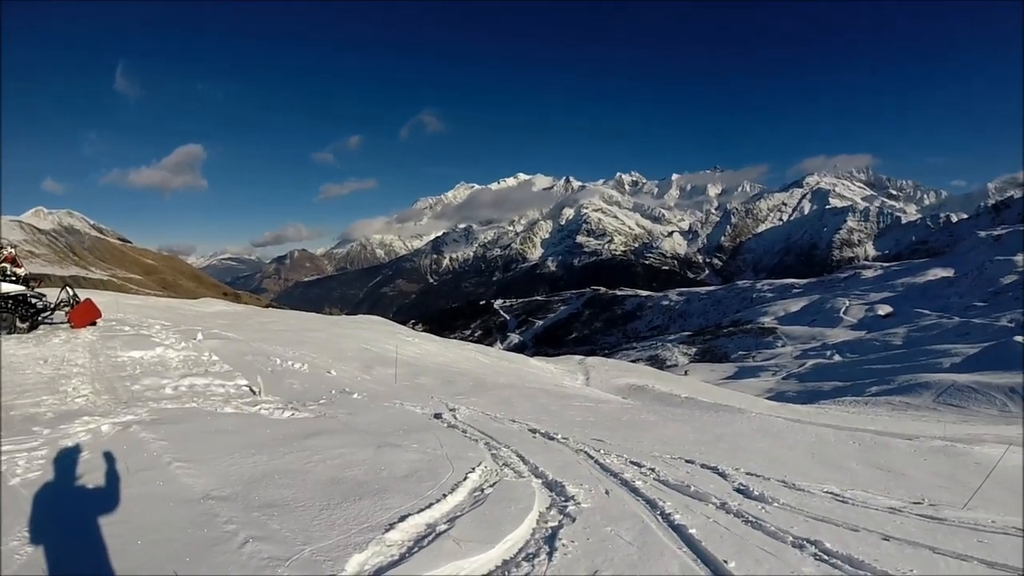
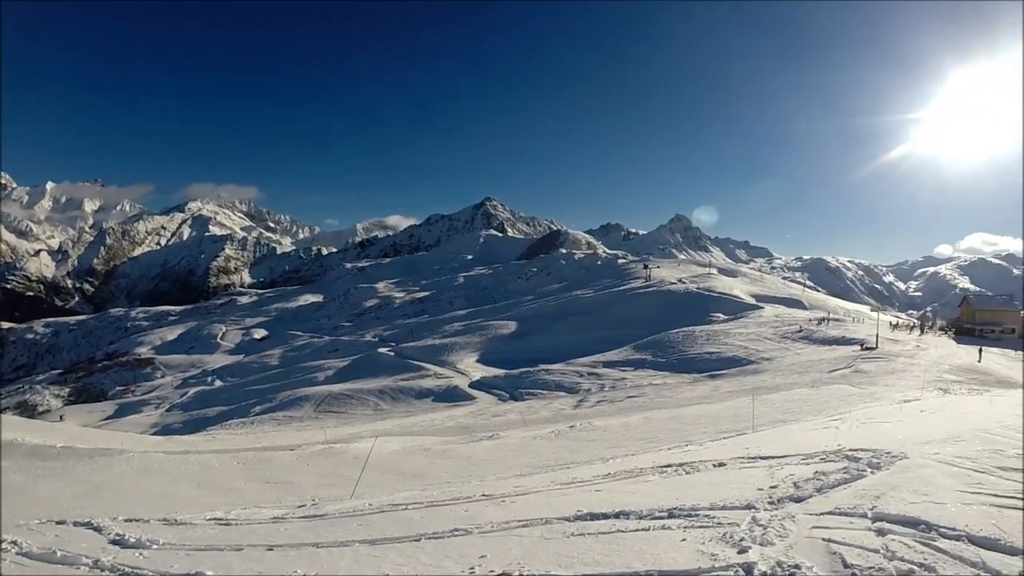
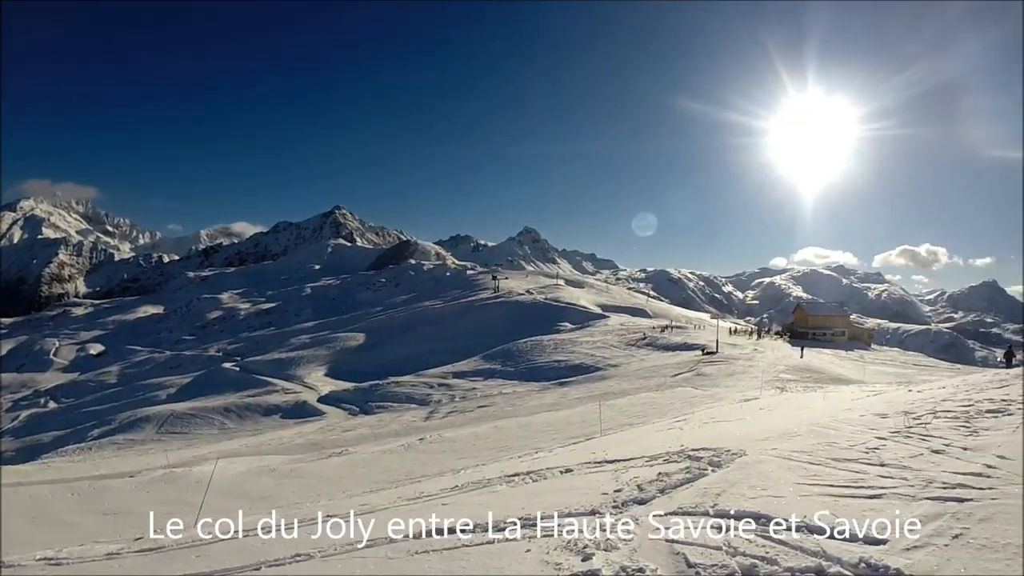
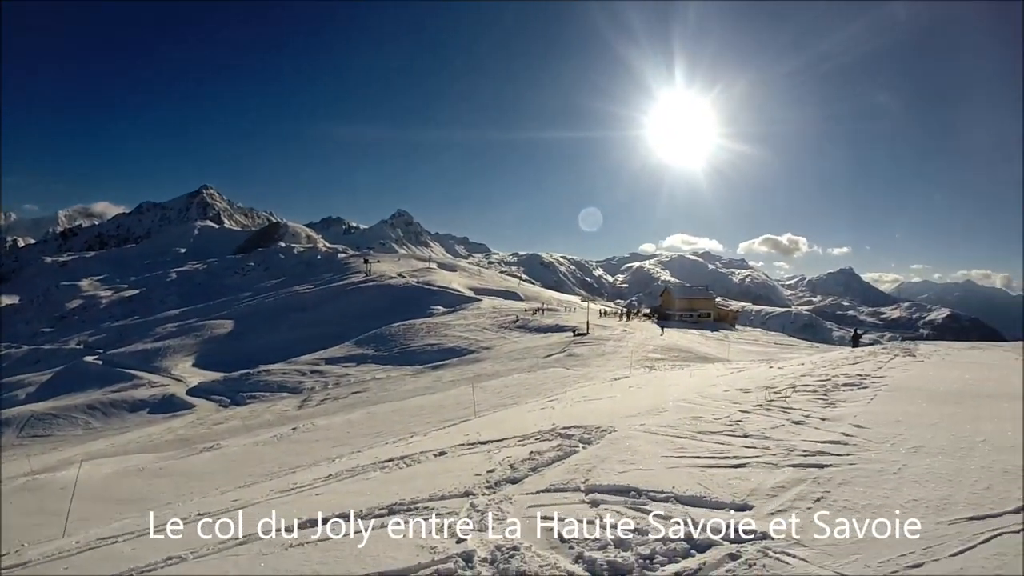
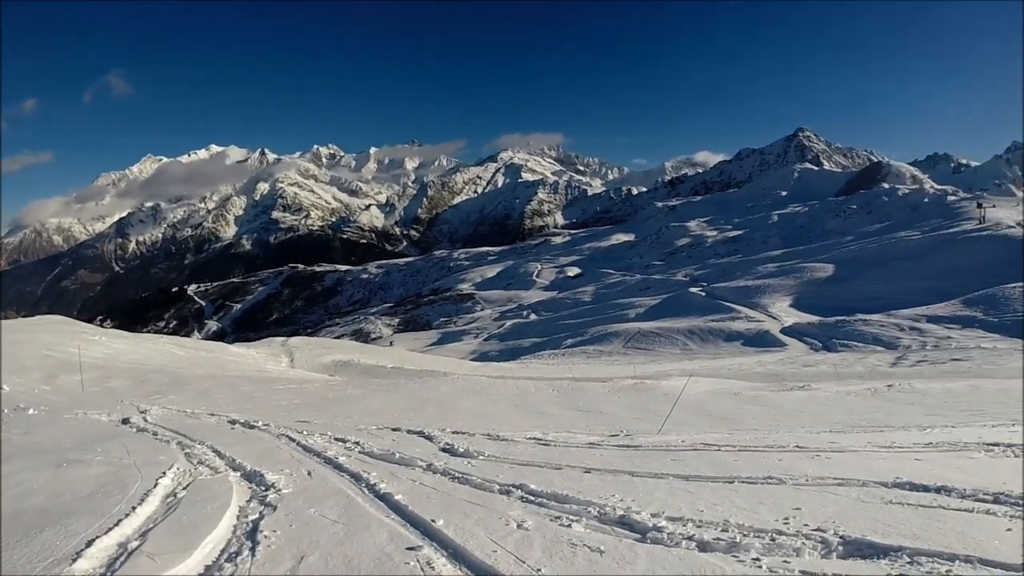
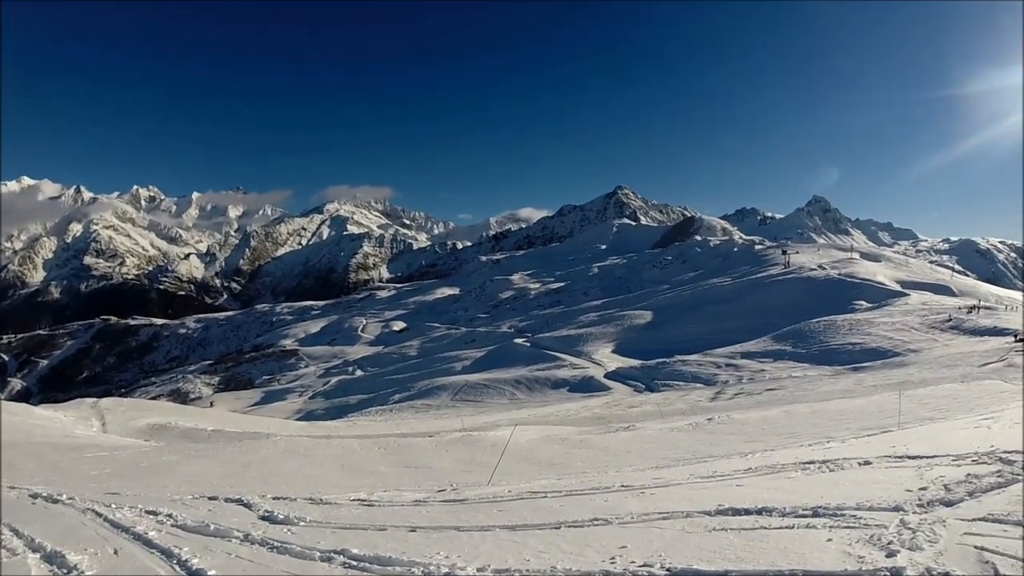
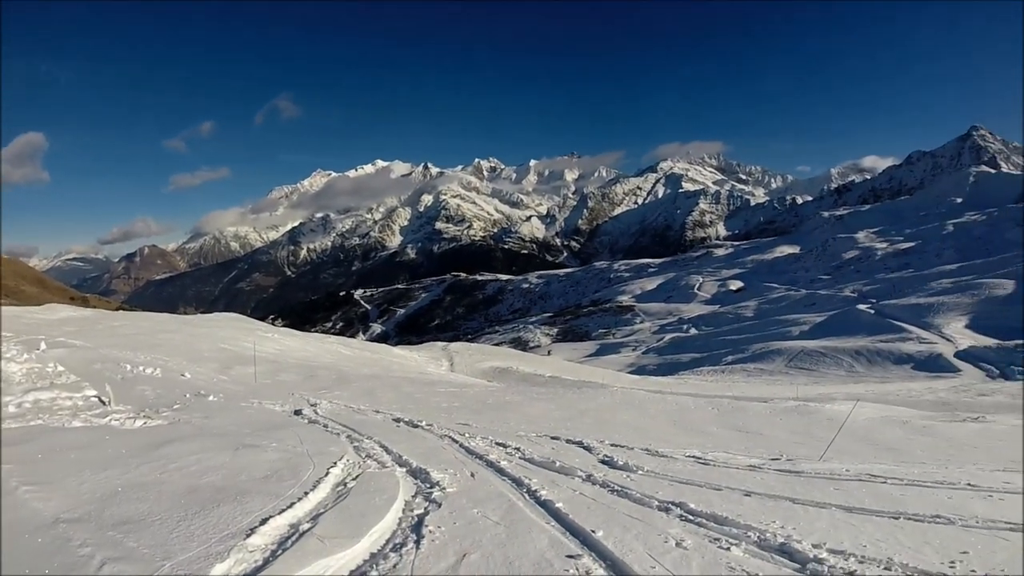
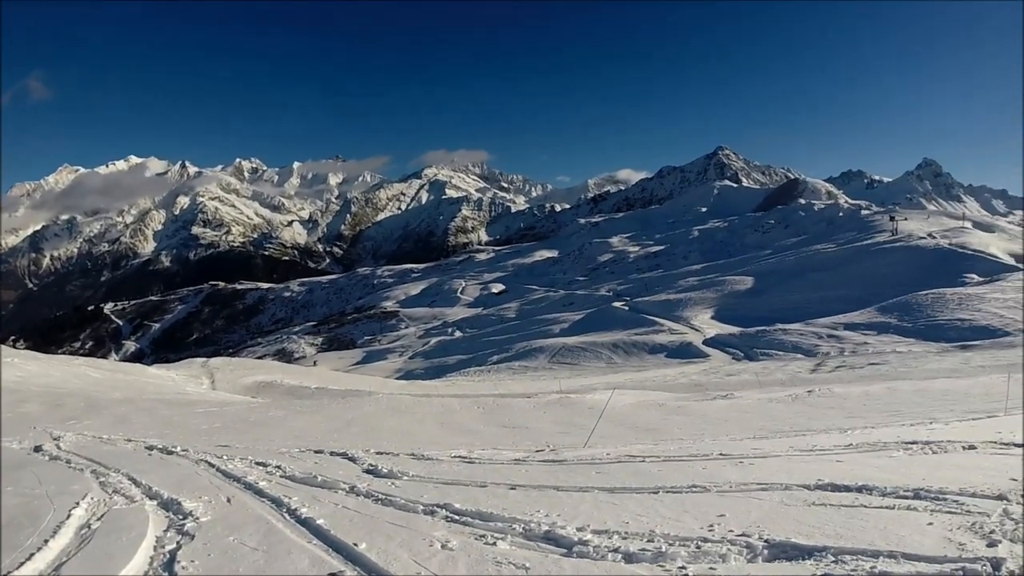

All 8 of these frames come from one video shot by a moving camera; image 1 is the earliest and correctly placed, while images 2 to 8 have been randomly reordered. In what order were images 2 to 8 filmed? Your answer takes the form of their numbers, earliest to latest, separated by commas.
7, 5, 8, 6, 2, 3, 4
